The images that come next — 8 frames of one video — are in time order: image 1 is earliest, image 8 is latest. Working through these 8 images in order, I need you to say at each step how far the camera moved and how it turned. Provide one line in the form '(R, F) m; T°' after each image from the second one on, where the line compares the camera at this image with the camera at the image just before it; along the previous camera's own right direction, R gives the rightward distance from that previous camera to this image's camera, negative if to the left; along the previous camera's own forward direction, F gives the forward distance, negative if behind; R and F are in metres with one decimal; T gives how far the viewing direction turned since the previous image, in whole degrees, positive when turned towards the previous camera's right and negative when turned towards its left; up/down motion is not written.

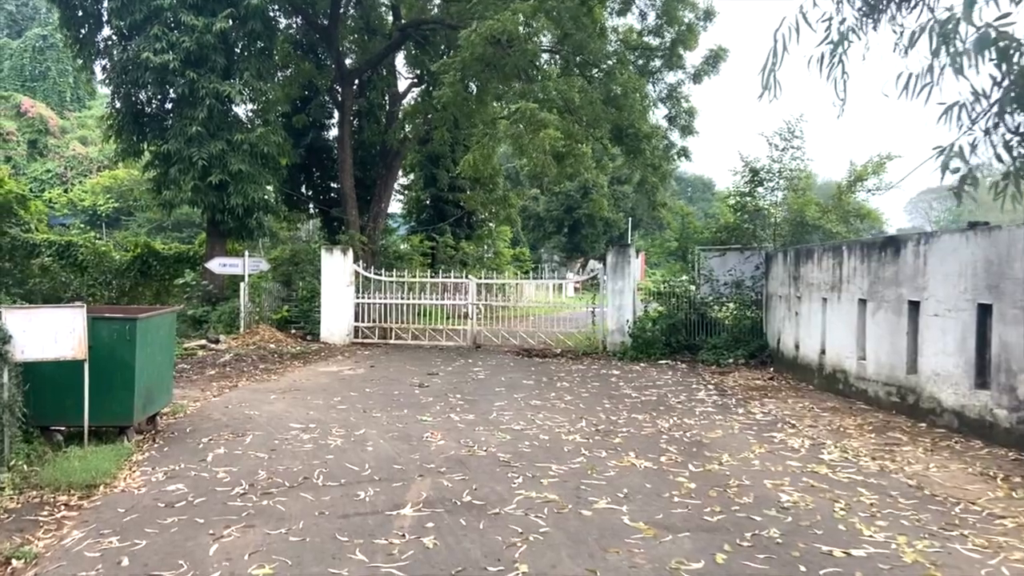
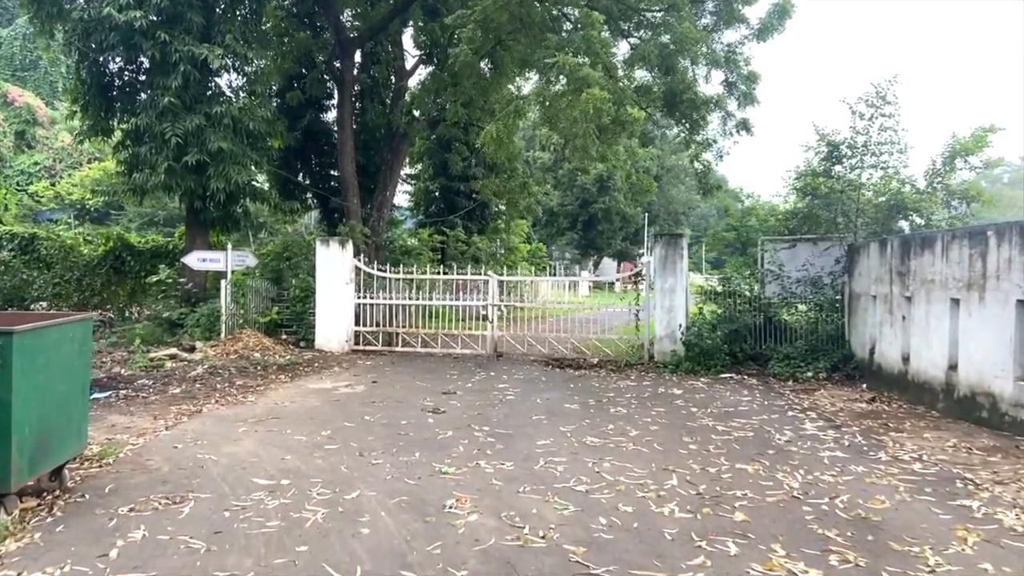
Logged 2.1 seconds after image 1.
(-0.3, +2.1) m; 0°
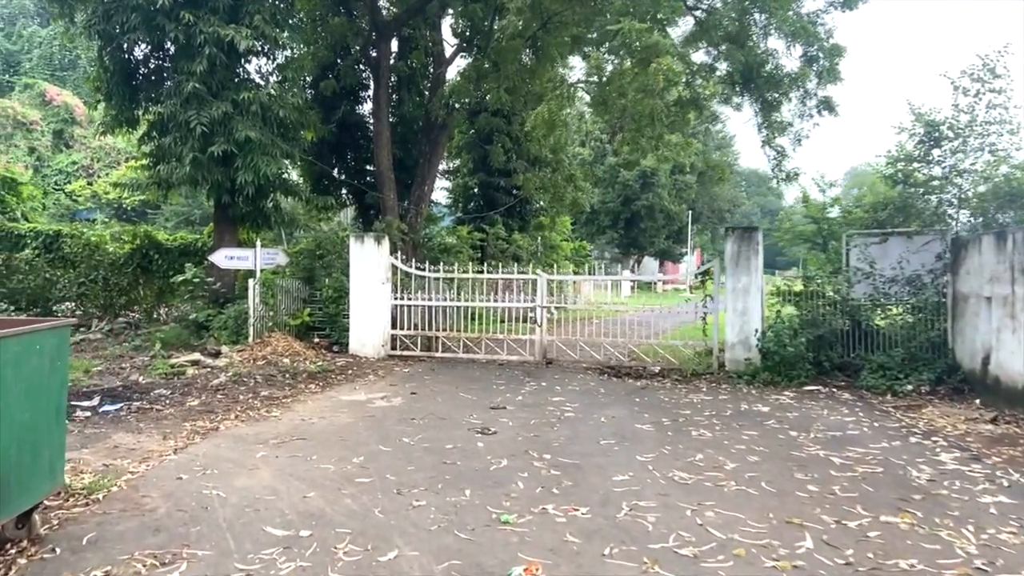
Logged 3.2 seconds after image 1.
(-0.2, +1.1) m; -3°
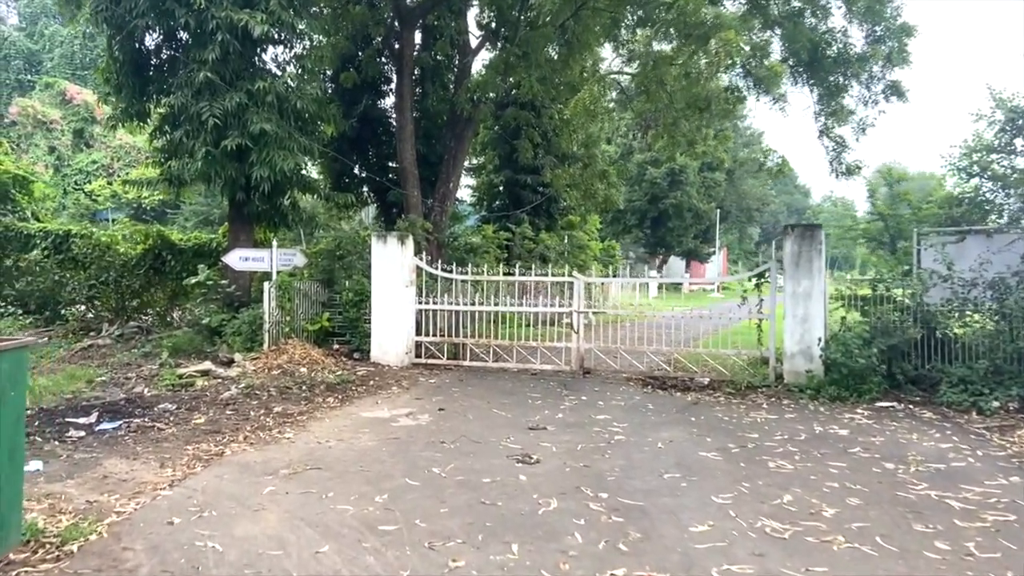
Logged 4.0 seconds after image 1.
(-0.2, +0.8) m; -2°
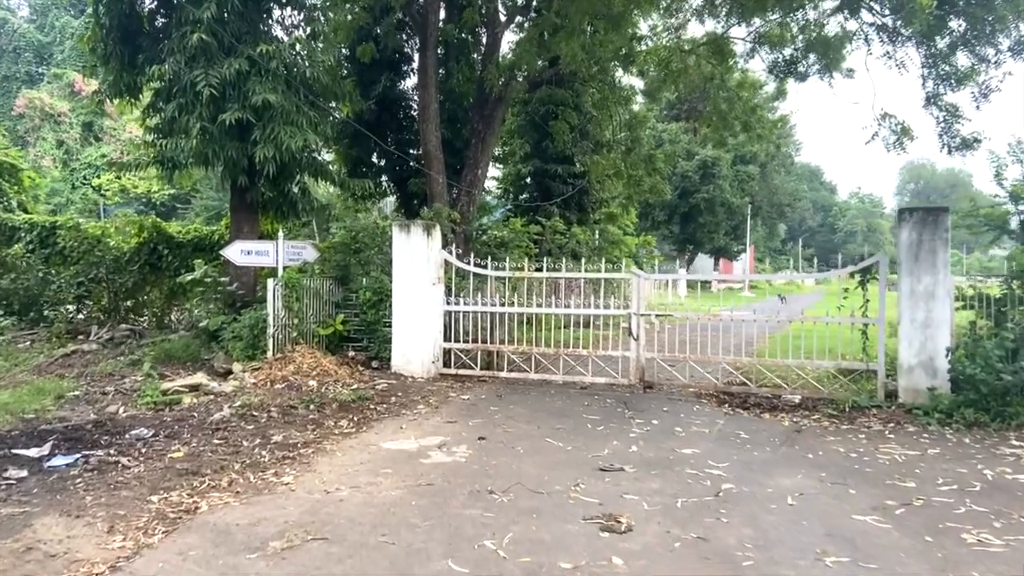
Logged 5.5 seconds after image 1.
(-0.3, +1.6) m; -1°
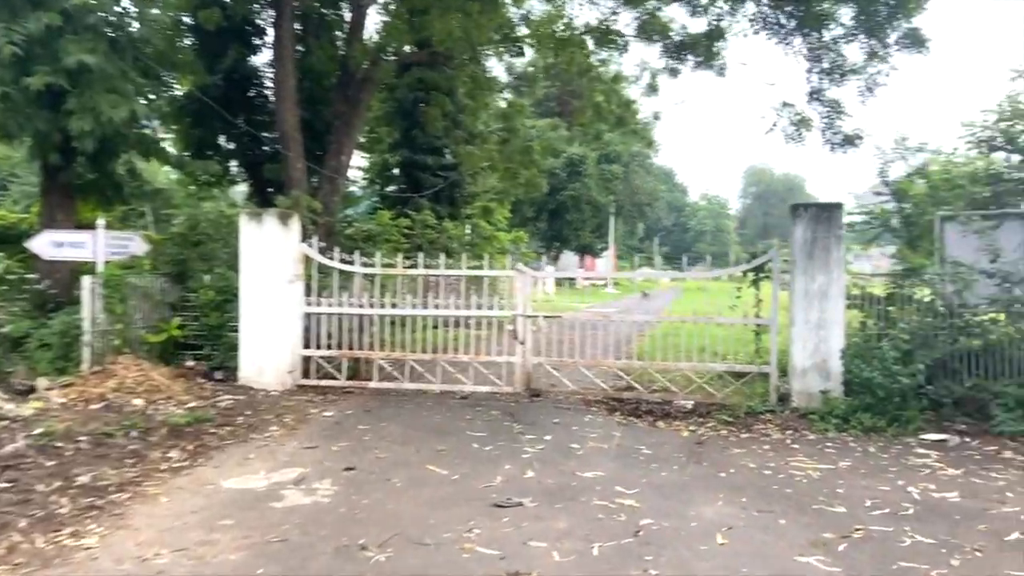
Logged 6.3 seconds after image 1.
(-0.1, +0.9) m; +10°
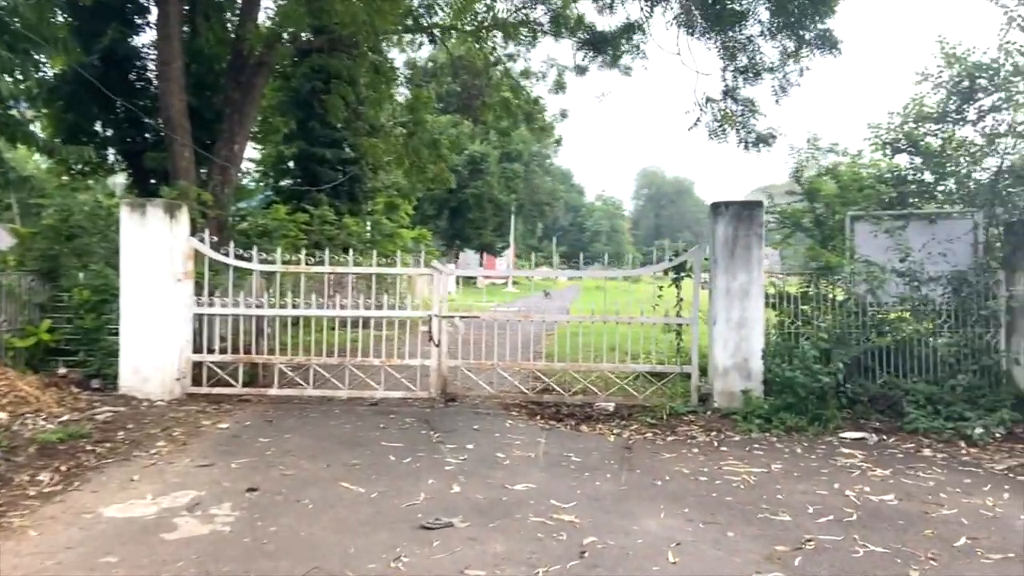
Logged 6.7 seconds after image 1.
(-0.2, +0.4) m; +8°
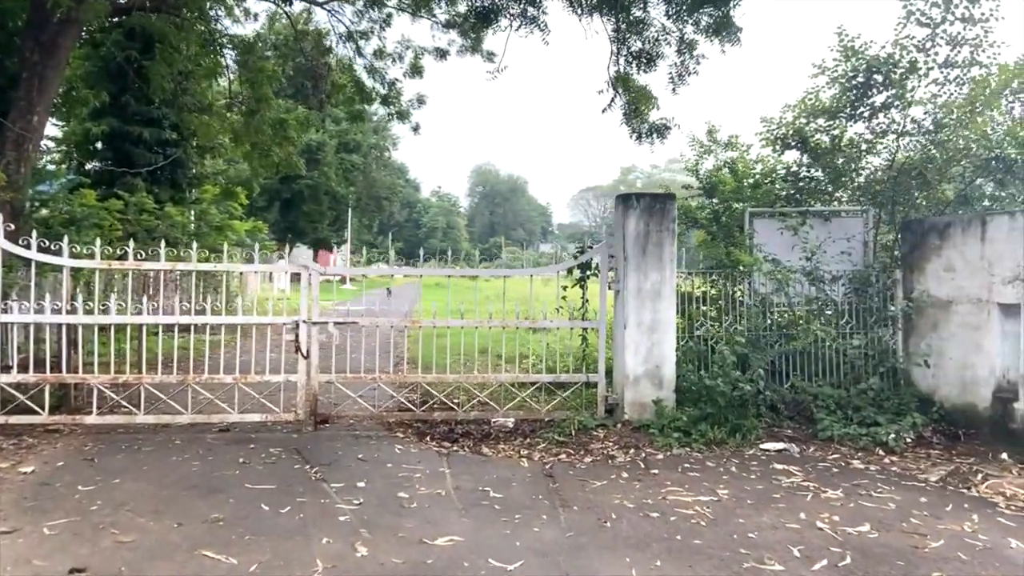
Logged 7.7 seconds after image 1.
(-0.4, +1.0) m; +12°
